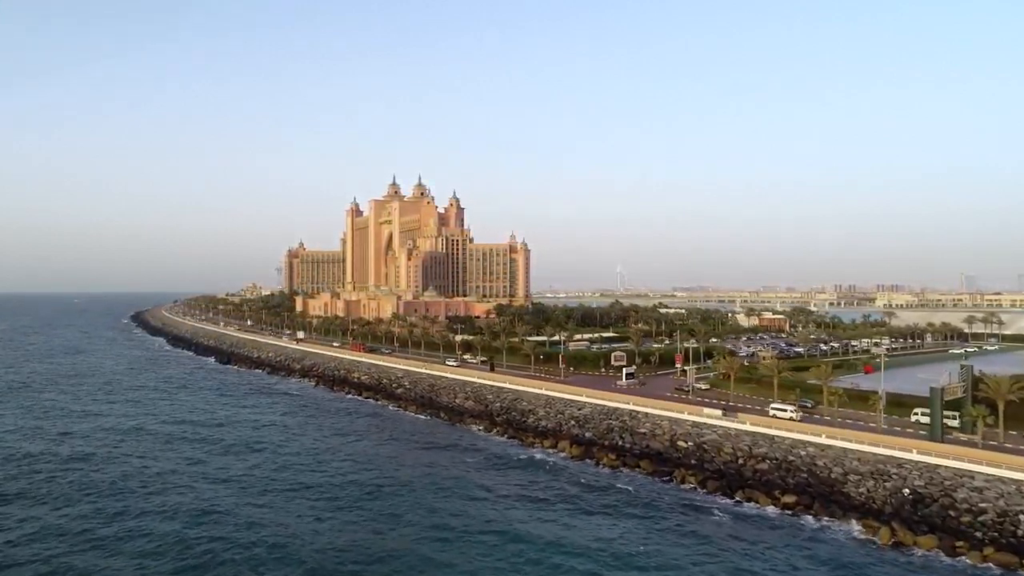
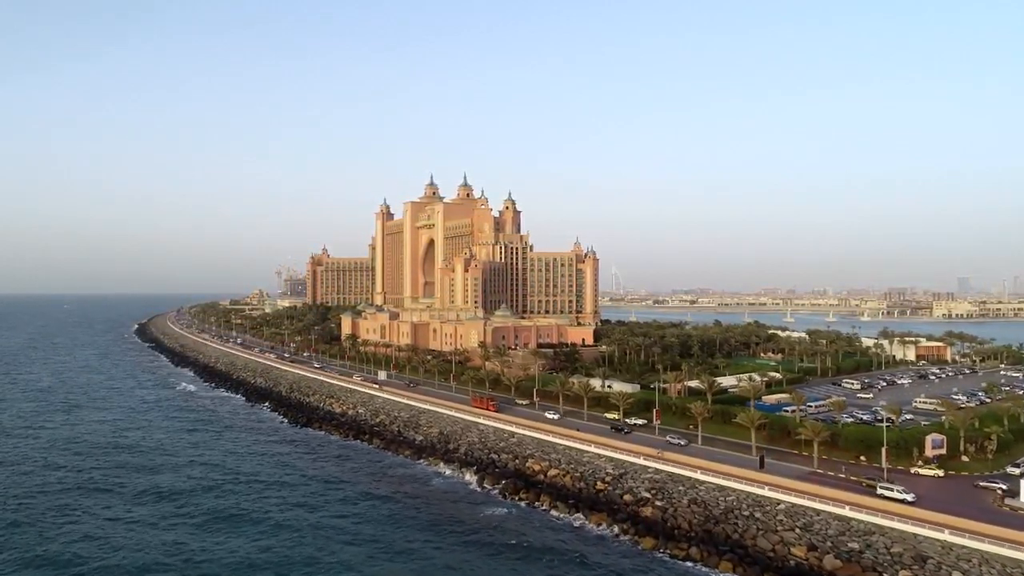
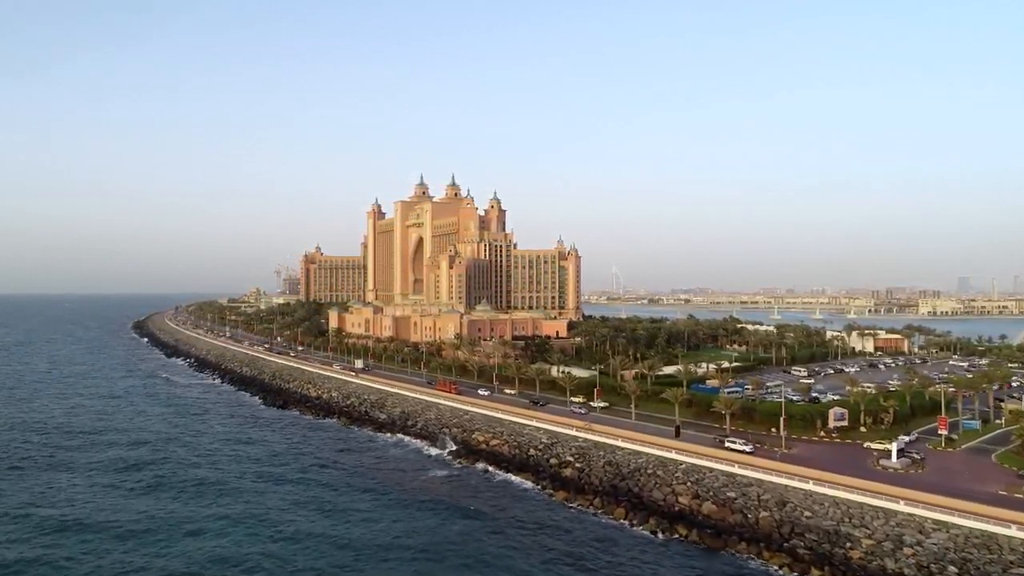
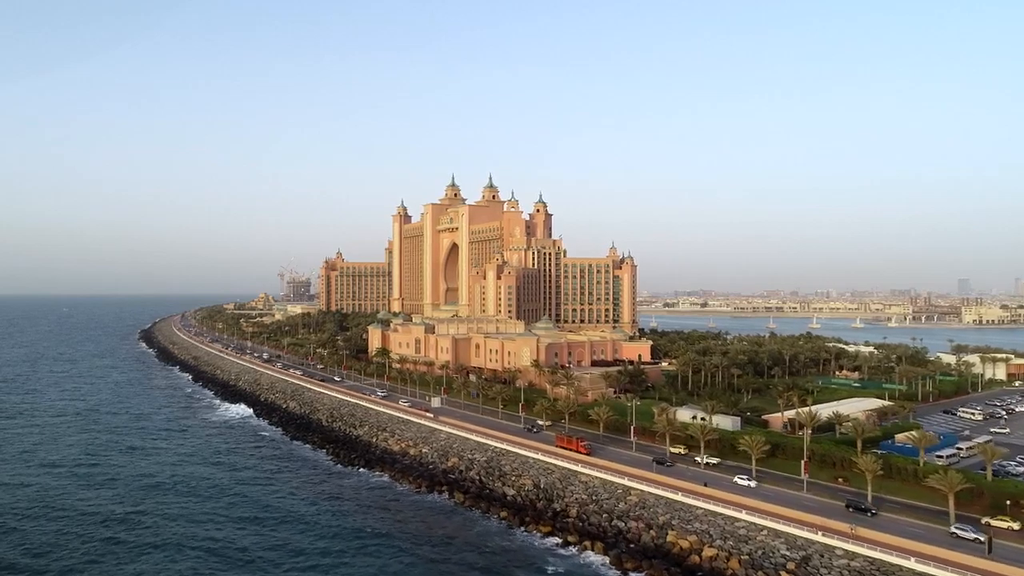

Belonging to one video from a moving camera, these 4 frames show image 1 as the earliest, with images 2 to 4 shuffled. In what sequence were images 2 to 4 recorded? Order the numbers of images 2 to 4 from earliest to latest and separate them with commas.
3, 2, 4
